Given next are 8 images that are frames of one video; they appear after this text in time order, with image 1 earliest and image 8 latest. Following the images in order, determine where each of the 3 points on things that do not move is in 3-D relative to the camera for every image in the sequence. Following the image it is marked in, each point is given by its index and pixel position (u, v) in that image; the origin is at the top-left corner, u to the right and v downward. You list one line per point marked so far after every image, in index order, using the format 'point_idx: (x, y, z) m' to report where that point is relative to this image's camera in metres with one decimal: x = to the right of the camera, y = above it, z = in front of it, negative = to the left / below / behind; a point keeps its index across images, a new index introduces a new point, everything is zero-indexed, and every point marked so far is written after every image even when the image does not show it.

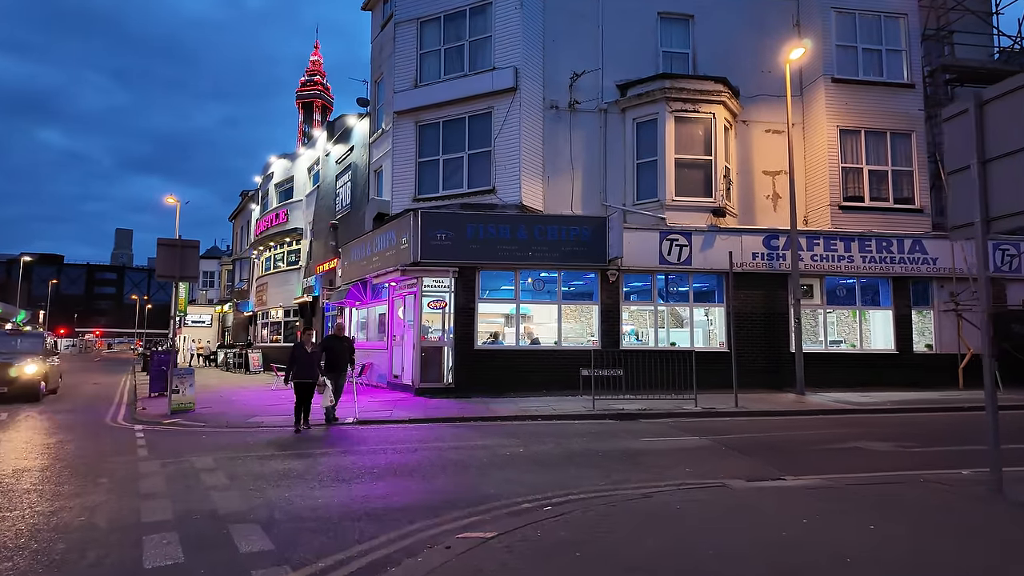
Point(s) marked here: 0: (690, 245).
0: (+4.9, +1.2, +16.8) m
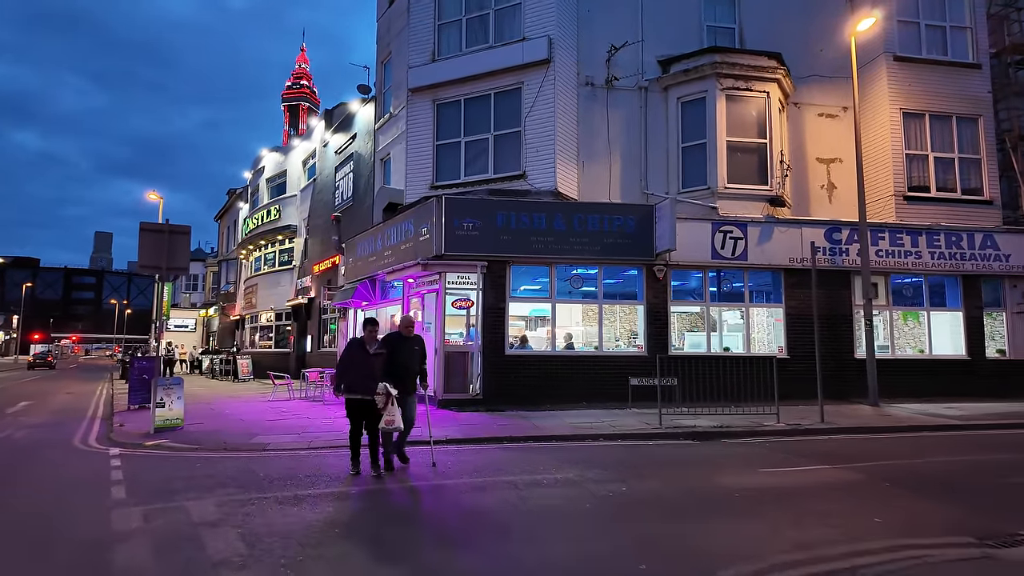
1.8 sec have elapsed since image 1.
0: (+5.7, +1.2, +15.0) m
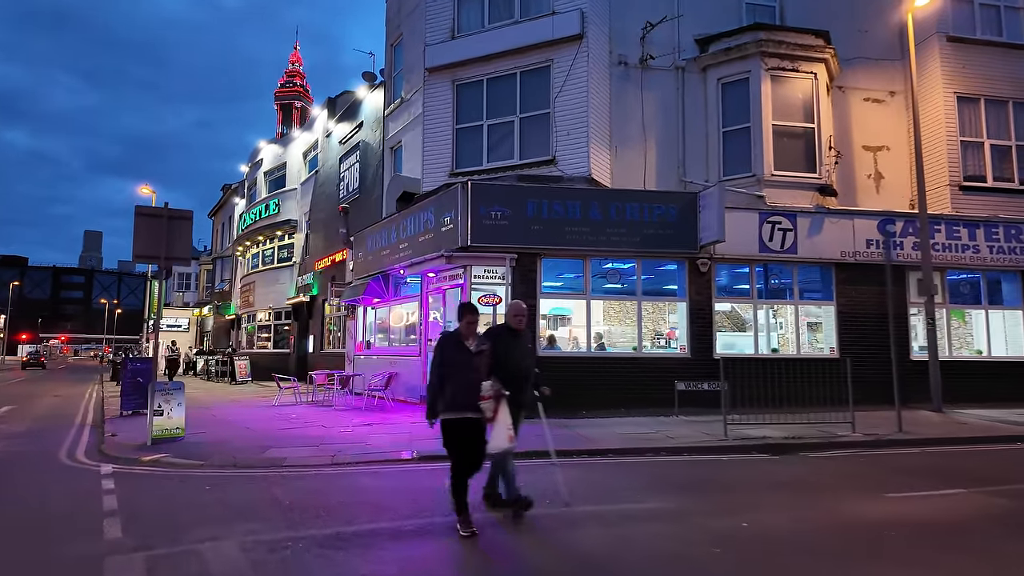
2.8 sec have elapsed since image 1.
0: (+6.4, +1.3, +13.8) m
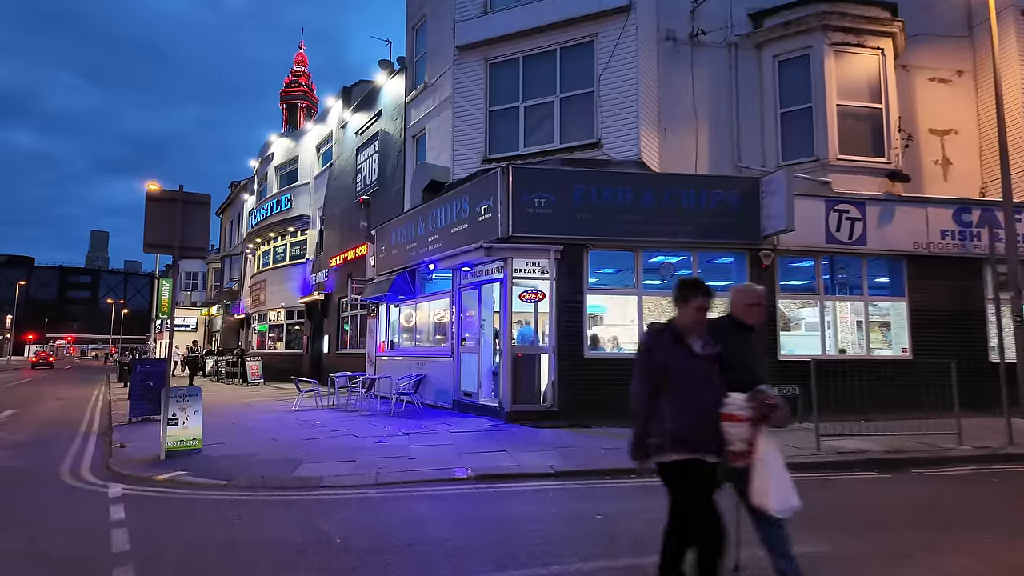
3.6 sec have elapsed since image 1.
0: (+7.3, +1.5, +12.6) m
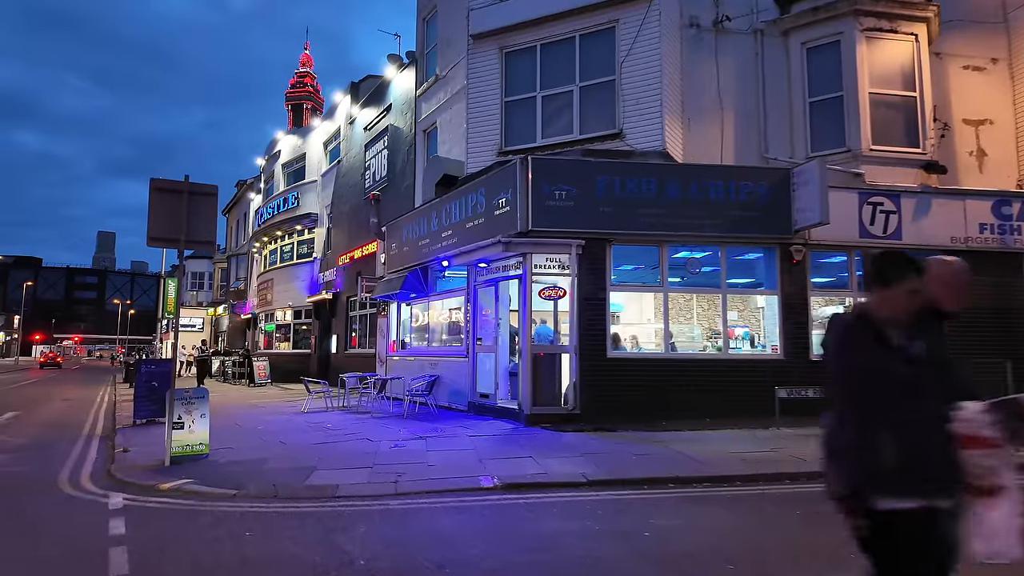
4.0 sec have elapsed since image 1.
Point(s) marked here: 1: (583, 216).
0: (+7.6, +1.5, +12.0) m
1: (+1.3, +1.3, +11.0) m
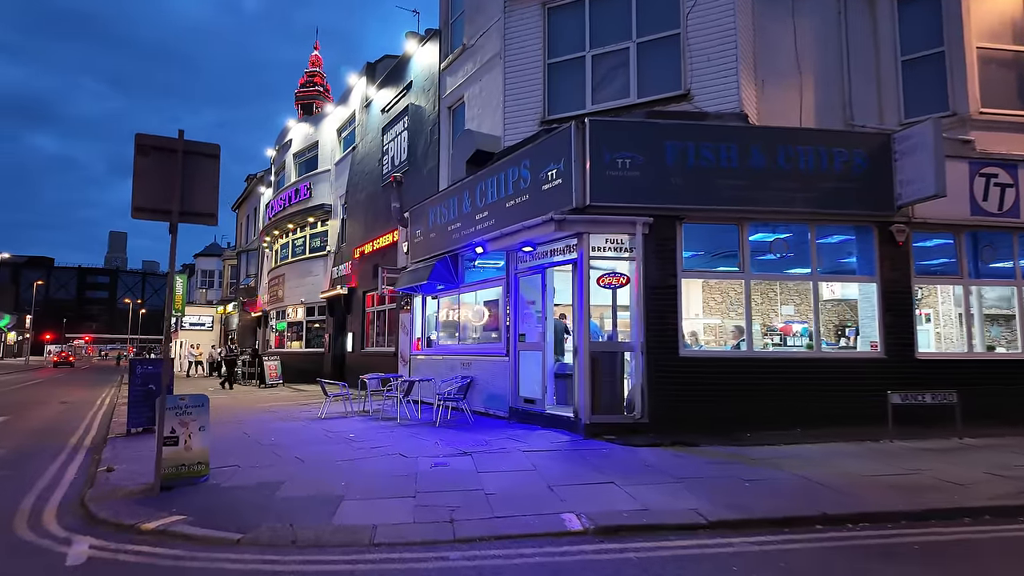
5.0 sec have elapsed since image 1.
0: (+8.5, +1.8, +10.3) m
1: (+2.1, +1.5, +9.3) m
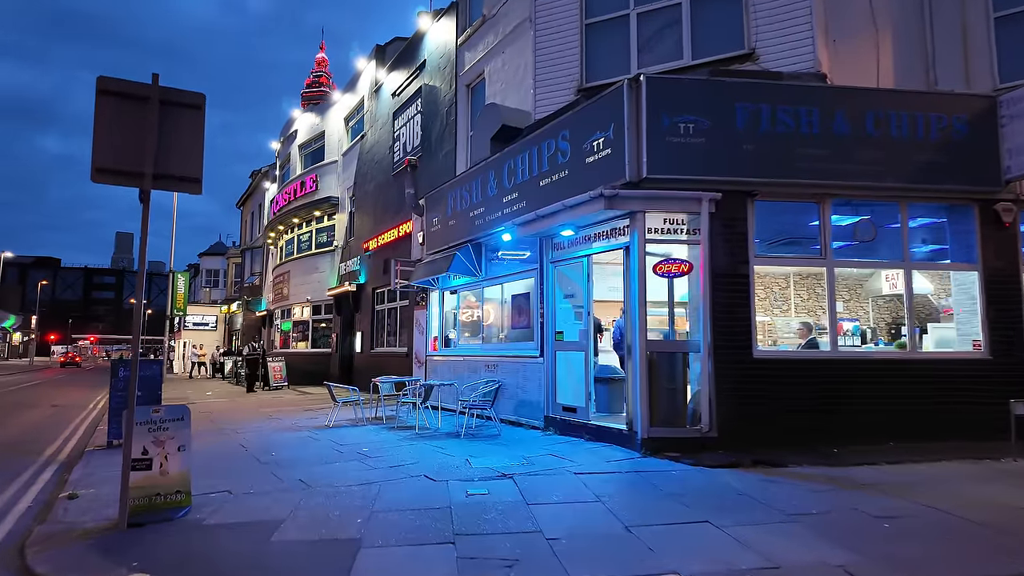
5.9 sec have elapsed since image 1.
0: (+9.0, +1.9, +8.8) m
1: (+2.7, +1.7, +7.9) m
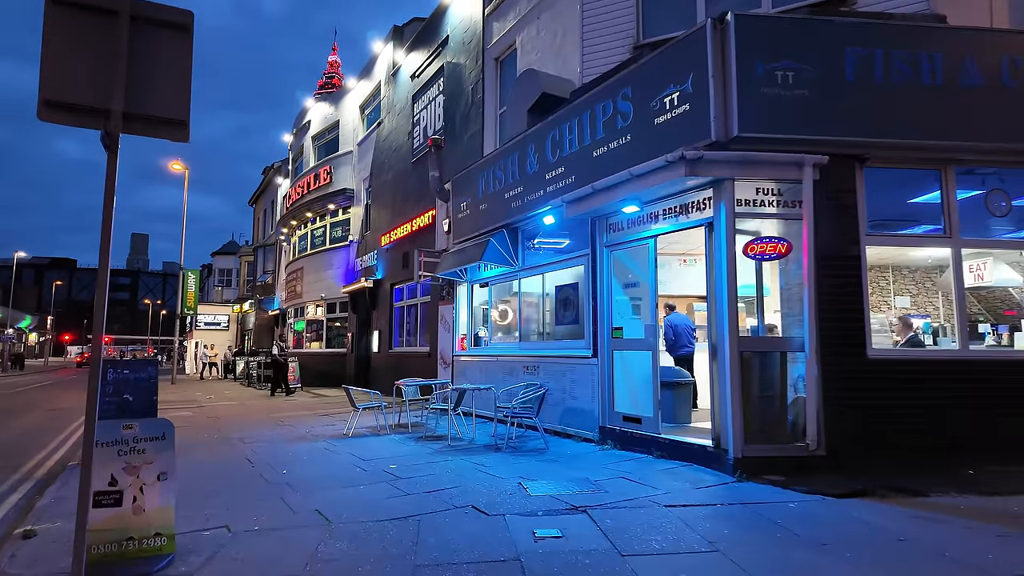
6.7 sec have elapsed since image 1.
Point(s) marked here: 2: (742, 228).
0: (+9.7, +2.1, +7.2) m
1: (+3.3, +1.8, +6.4) m
2: (+2.4, +0.7, +6.7) m
